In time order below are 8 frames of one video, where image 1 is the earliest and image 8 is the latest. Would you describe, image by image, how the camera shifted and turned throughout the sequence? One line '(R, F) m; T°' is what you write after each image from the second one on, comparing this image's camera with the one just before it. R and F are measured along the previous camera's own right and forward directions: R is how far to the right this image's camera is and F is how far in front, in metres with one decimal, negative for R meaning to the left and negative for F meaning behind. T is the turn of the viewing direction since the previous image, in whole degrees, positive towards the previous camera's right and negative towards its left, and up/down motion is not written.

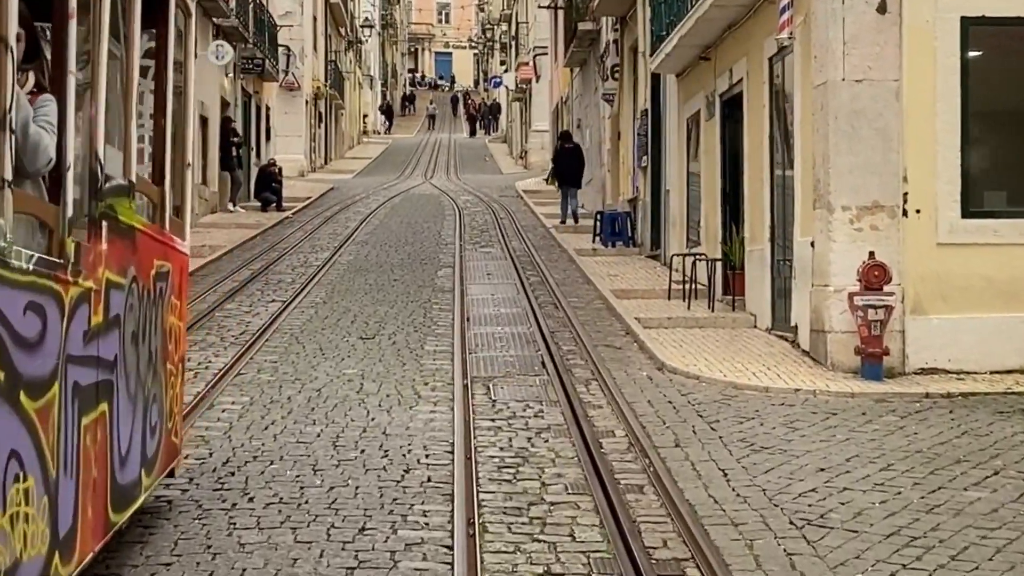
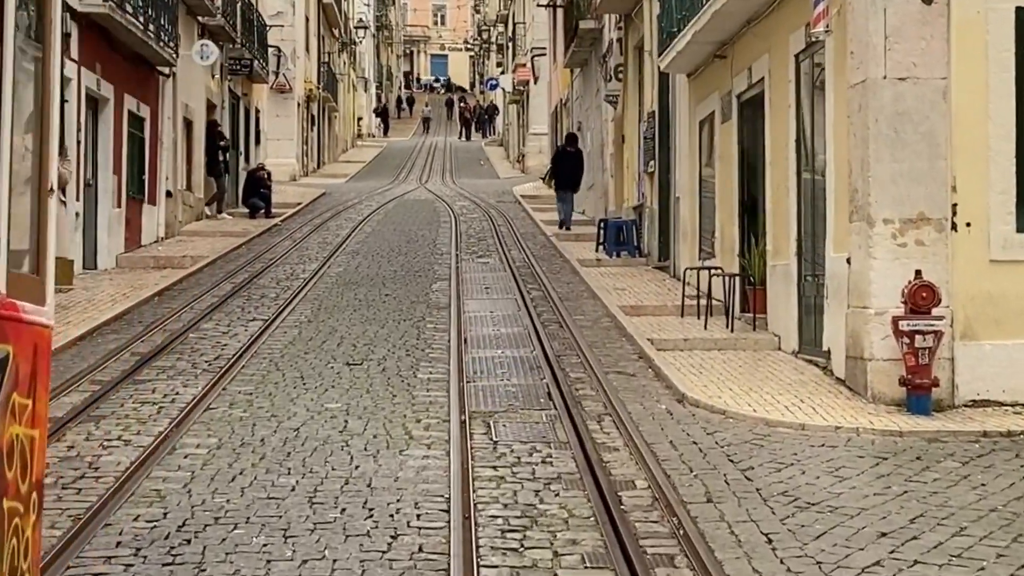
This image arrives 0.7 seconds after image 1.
(0.0, +1.1) m; 0°
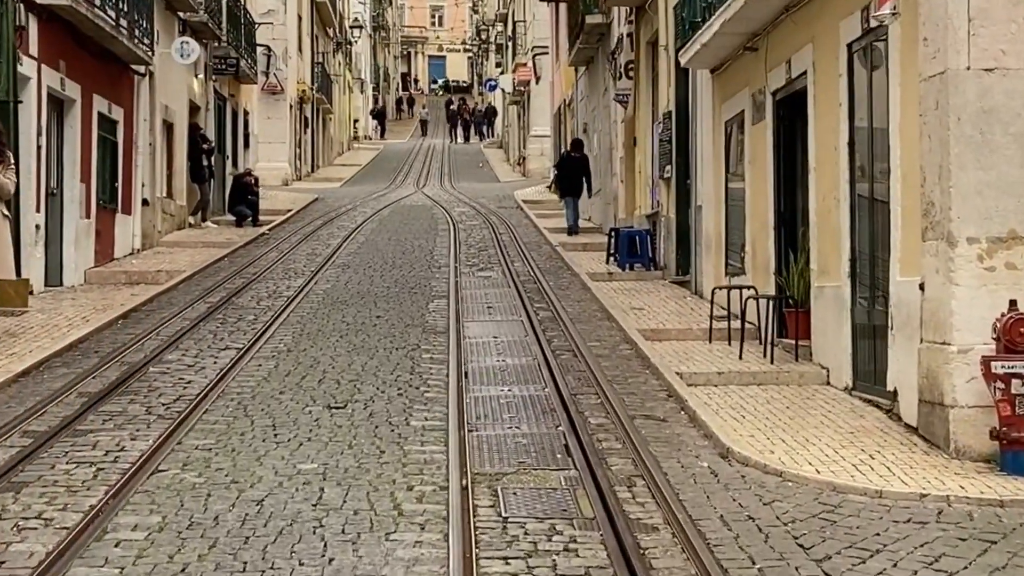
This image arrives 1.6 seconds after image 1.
(-0.1, +1.5) m; 0°
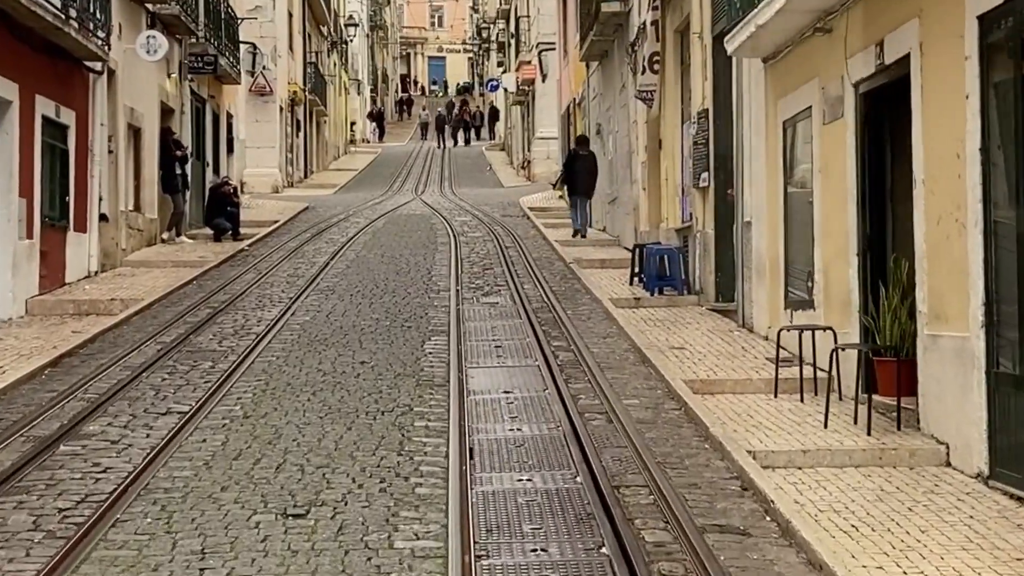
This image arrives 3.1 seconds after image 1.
(-0.1, +2.4) m; 0°
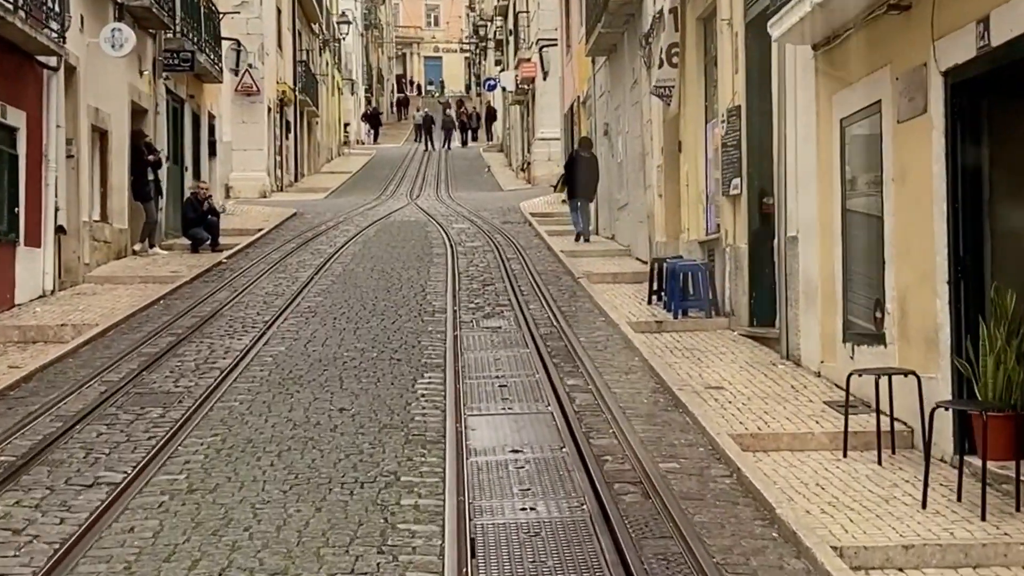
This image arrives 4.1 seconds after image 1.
(-0.1, +1.8) m; 0°
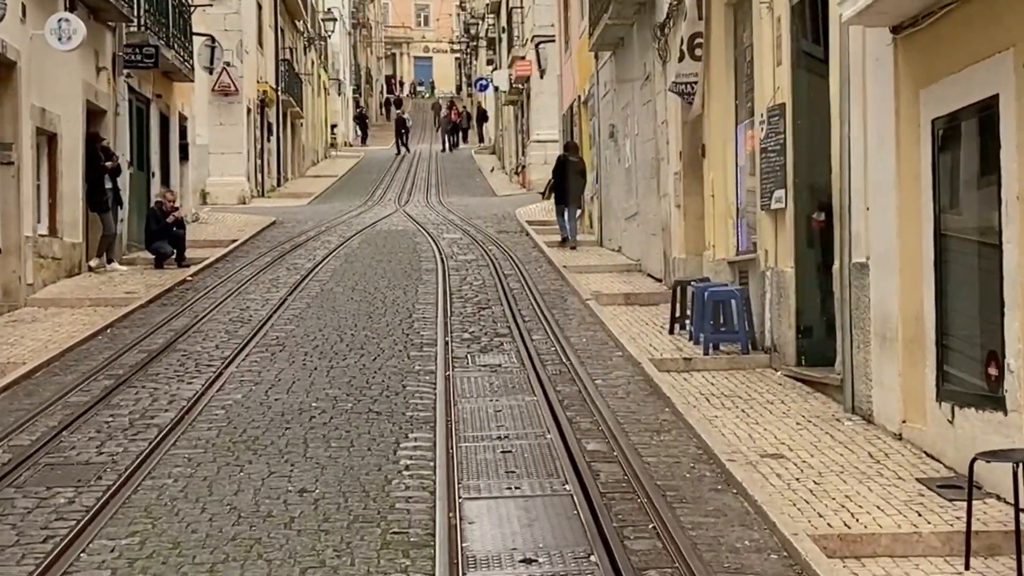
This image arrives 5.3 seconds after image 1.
(-0.1, +2.0) m; 0°
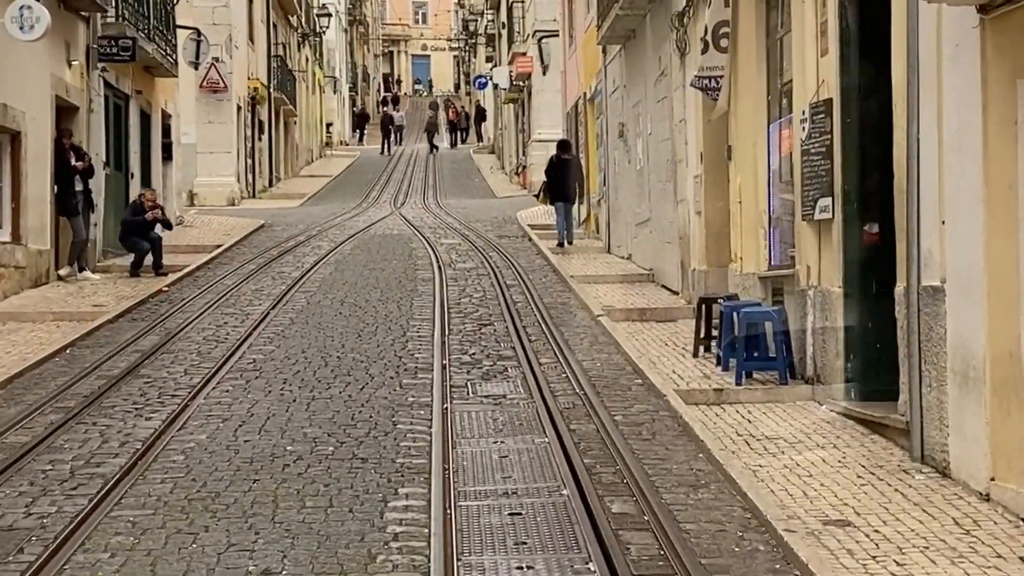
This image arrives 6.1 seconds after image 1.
(-0.1, +1.3) m; 0°
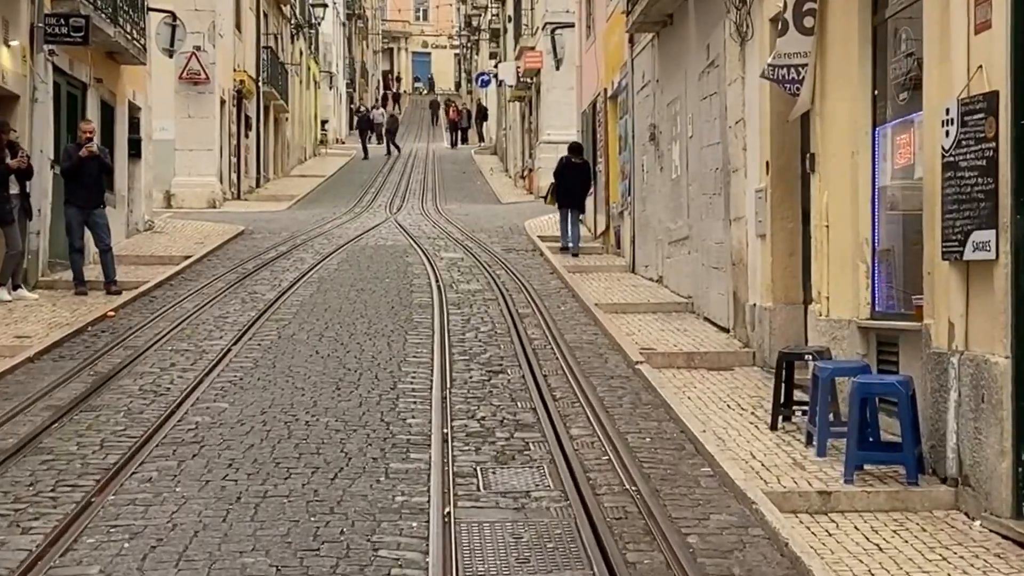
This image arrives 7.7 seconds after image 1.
(-0.2, +2.7) m; 0°
